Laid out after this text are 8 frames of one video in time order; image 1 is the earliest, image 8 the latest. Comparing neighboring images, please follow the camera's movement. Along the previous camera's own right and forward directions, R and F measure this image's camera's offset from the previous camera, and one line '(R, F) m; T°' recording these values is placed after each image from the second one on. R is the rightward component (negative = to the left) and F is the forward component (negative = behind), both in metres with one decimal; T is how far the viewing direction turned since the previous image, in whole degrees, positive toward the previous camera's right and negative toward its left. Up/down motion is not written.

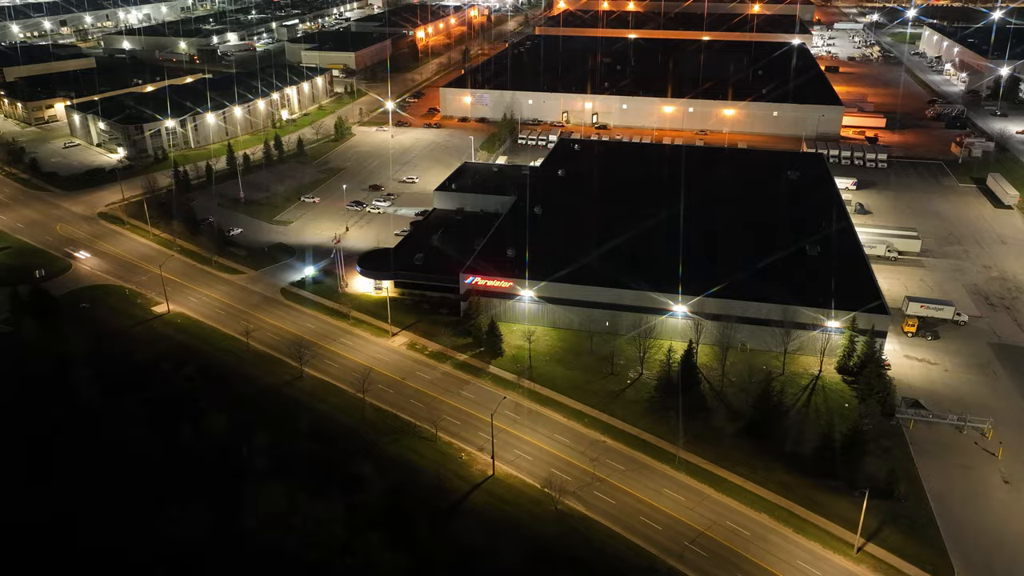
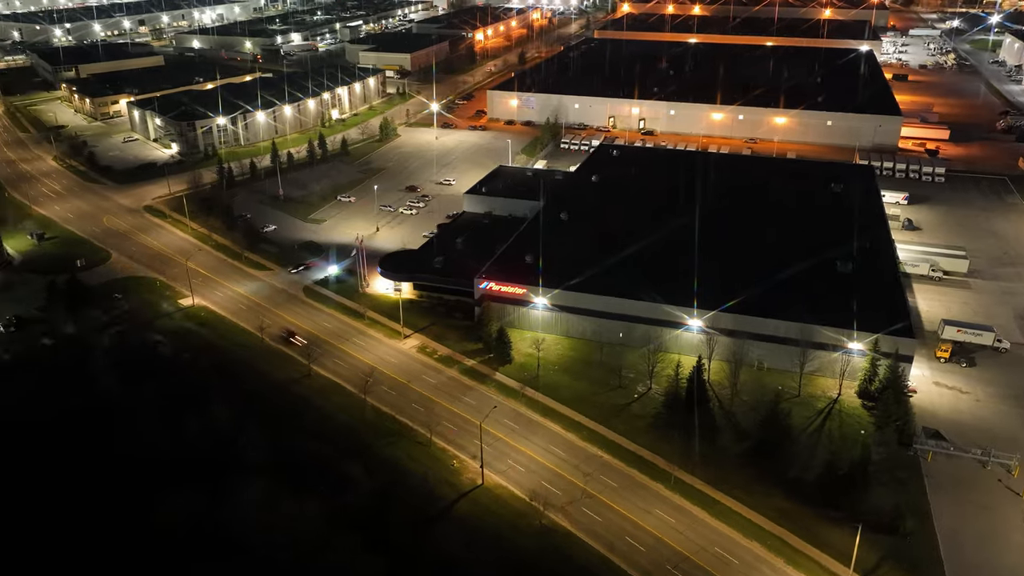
(+1.9, +0.4) m; -5°
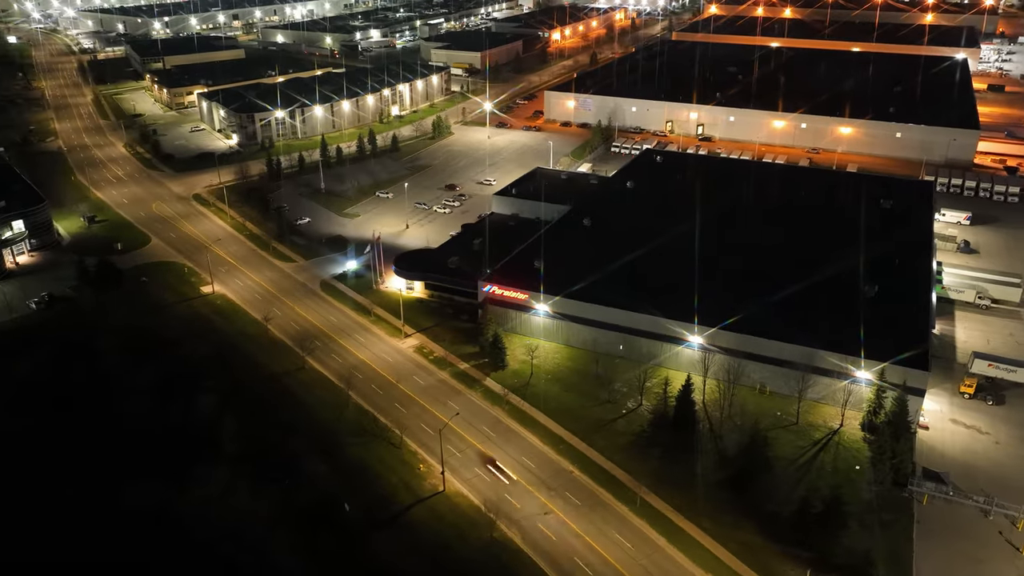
(+3.2, +0.6) m; -6°
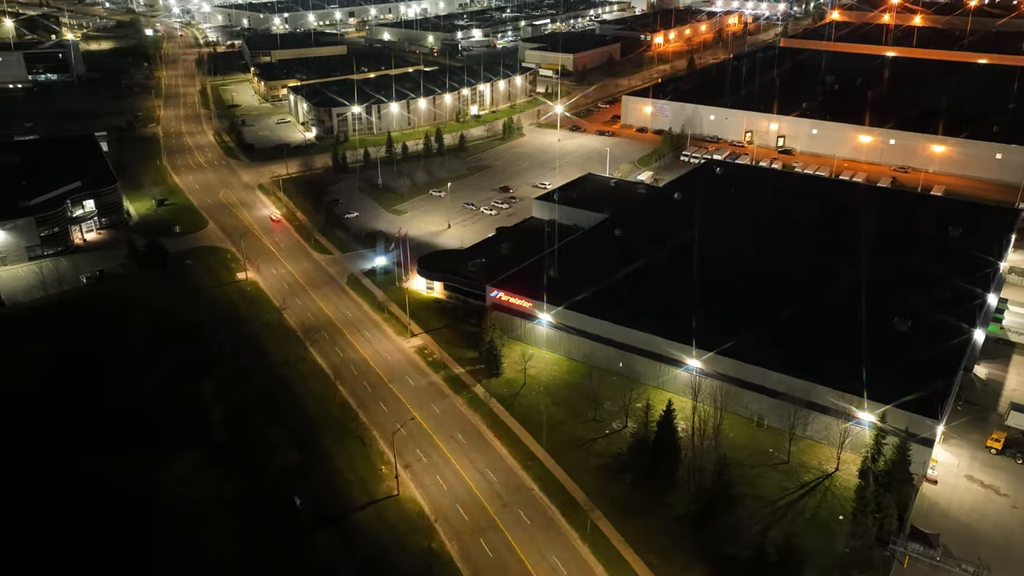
(+4.0, +0.8) m; -8°
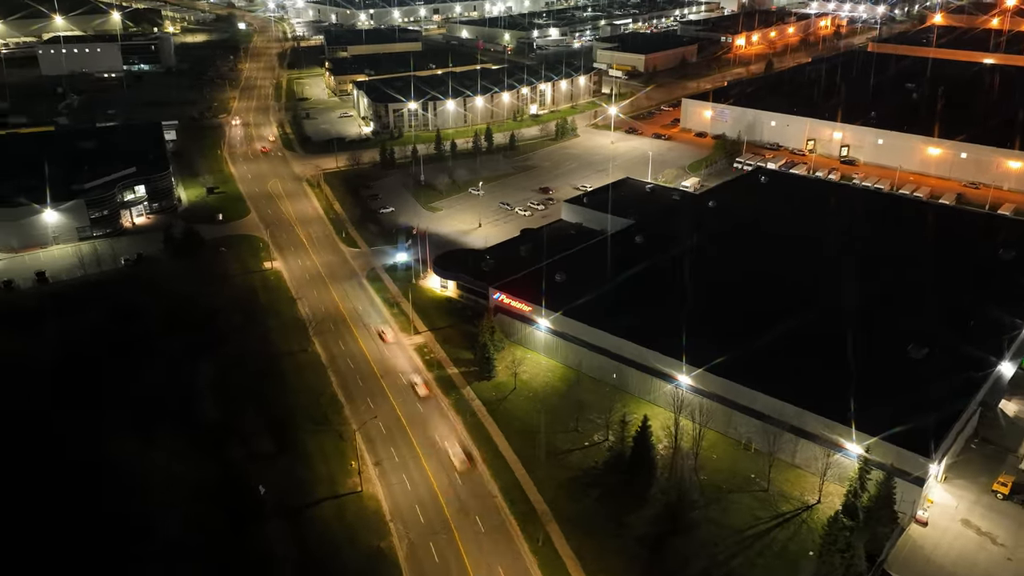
(+3.2, +0.5) m; -6°
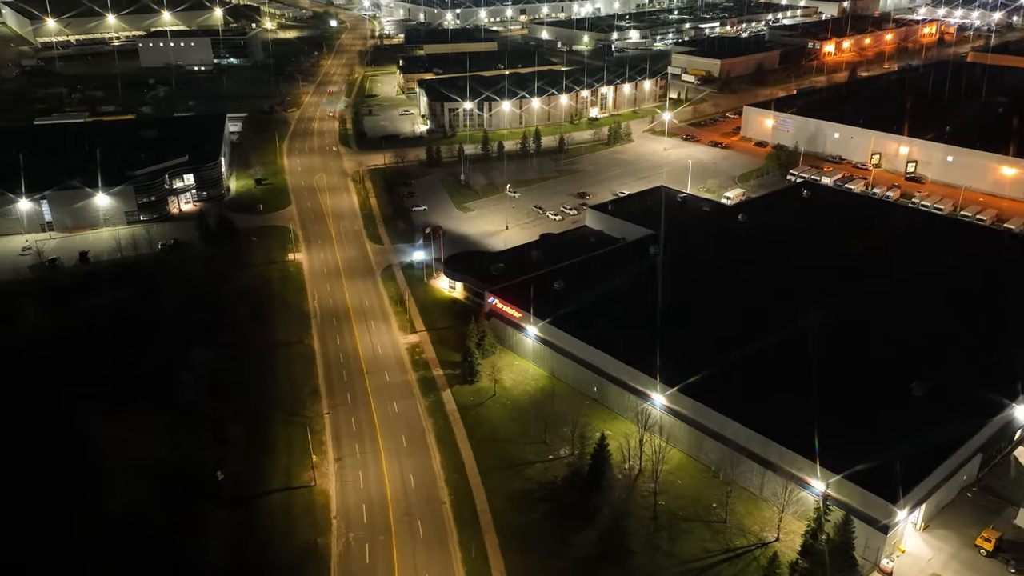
(+3.7, +0.6) m; -7°
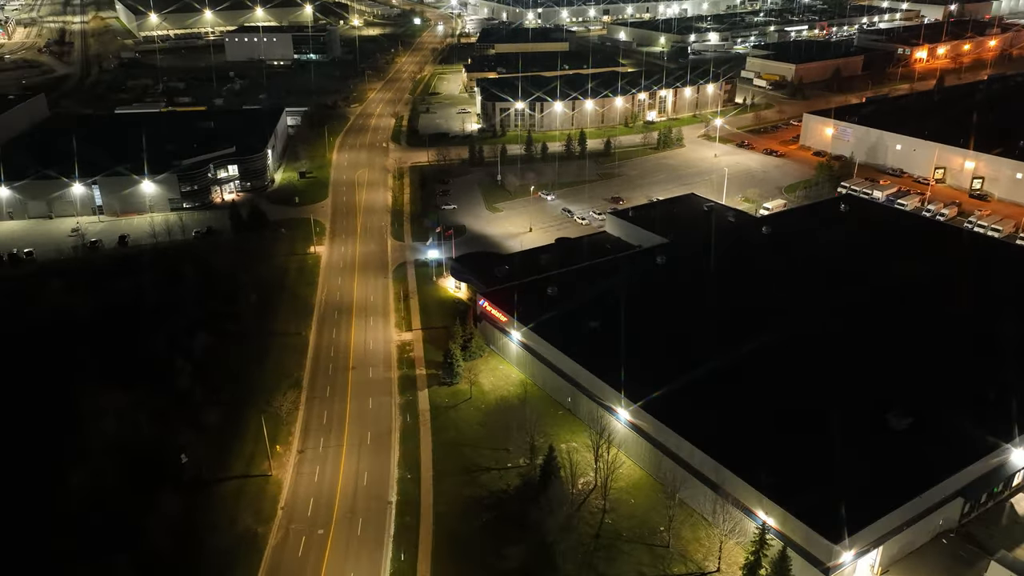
(+3.7, +0.5) m; -7°
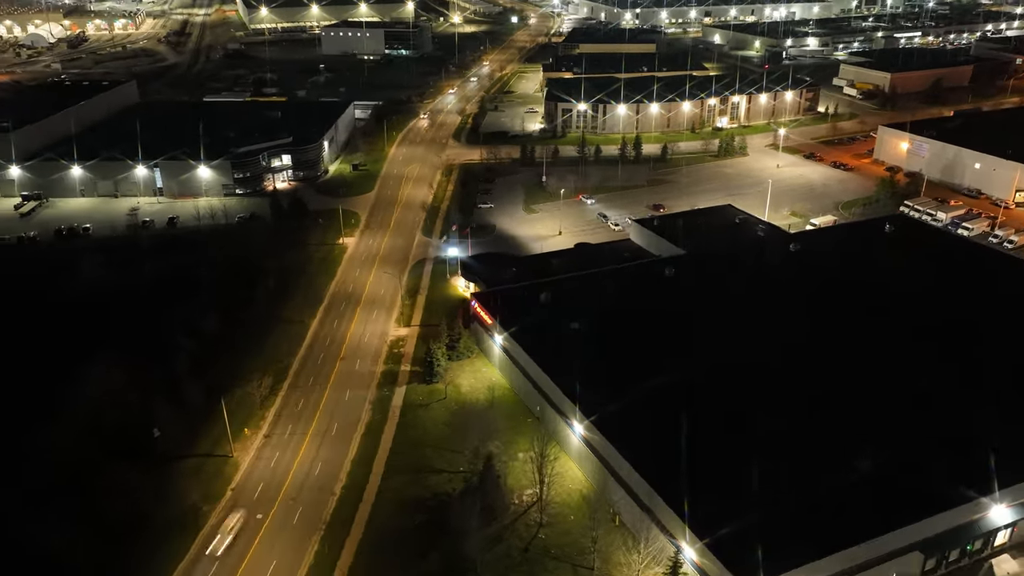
(+4.1, +0.6) m; -8°
